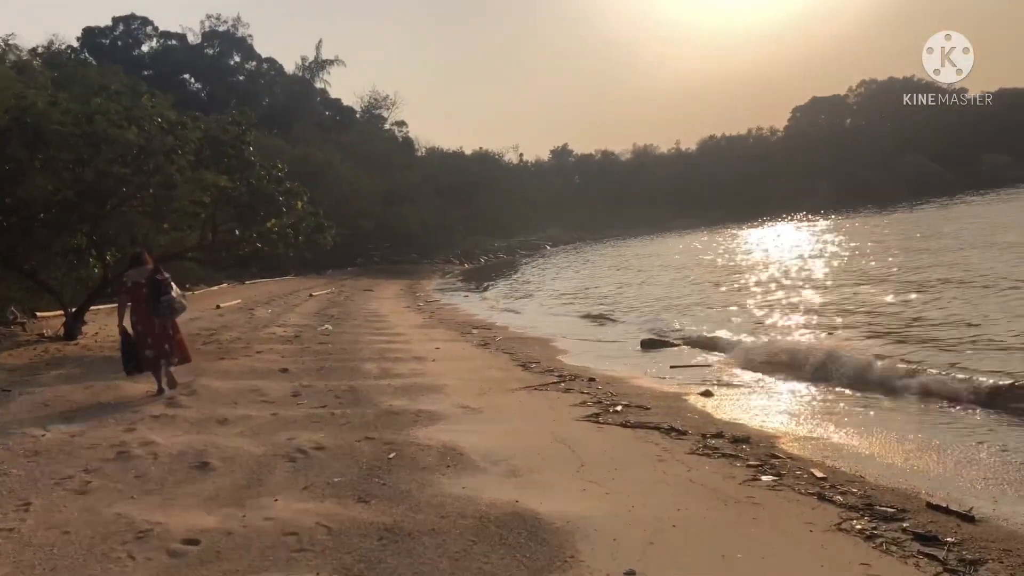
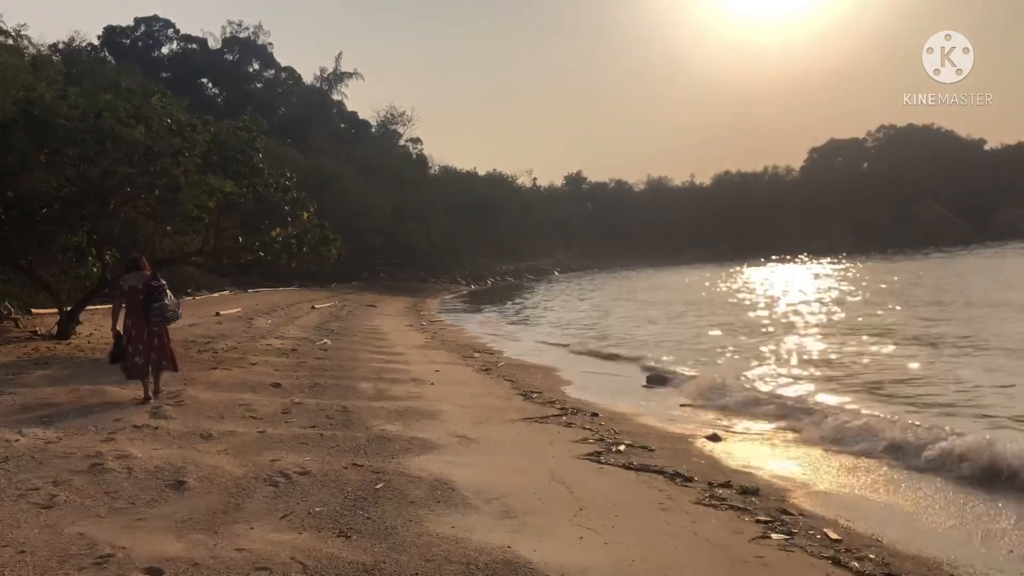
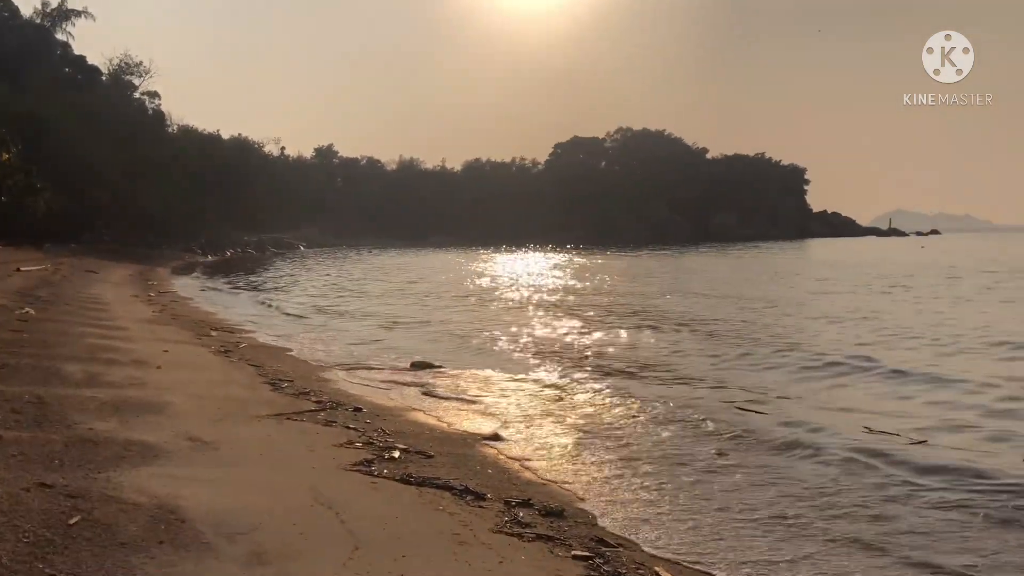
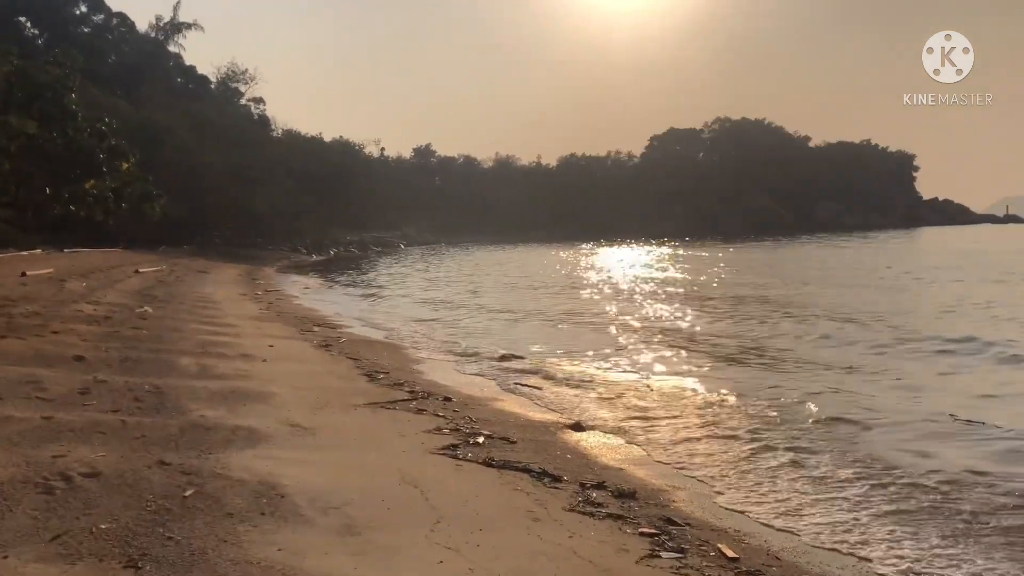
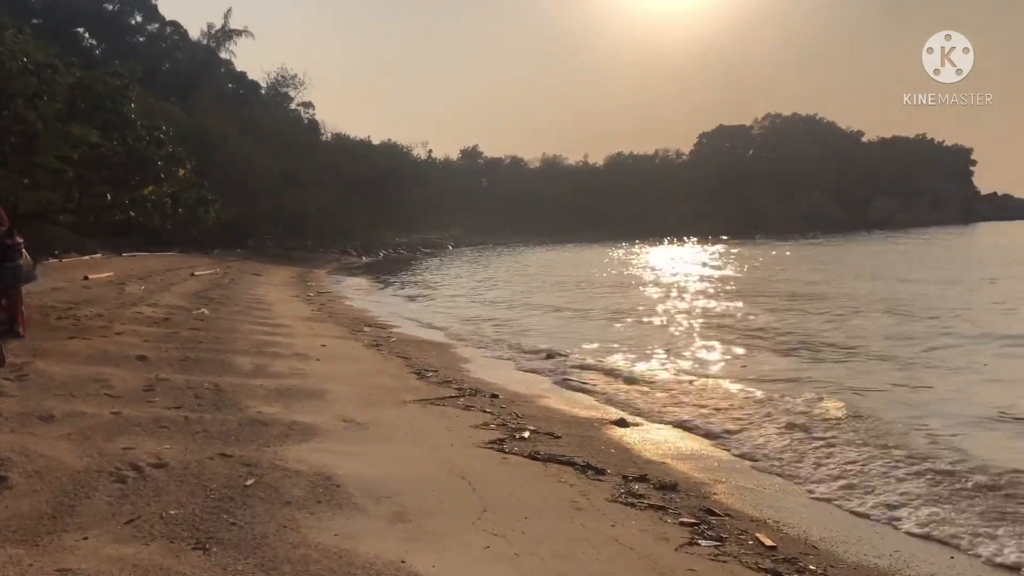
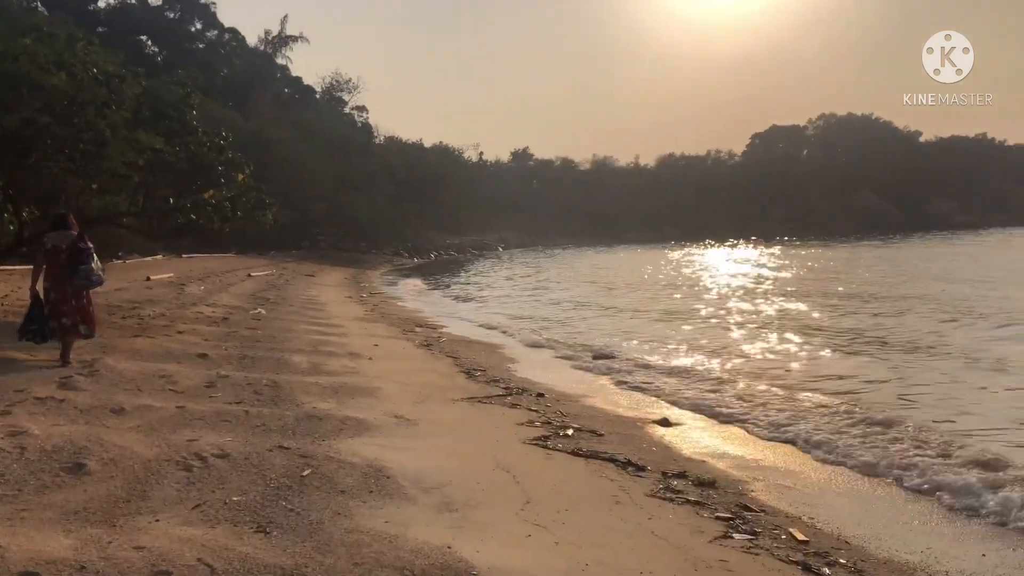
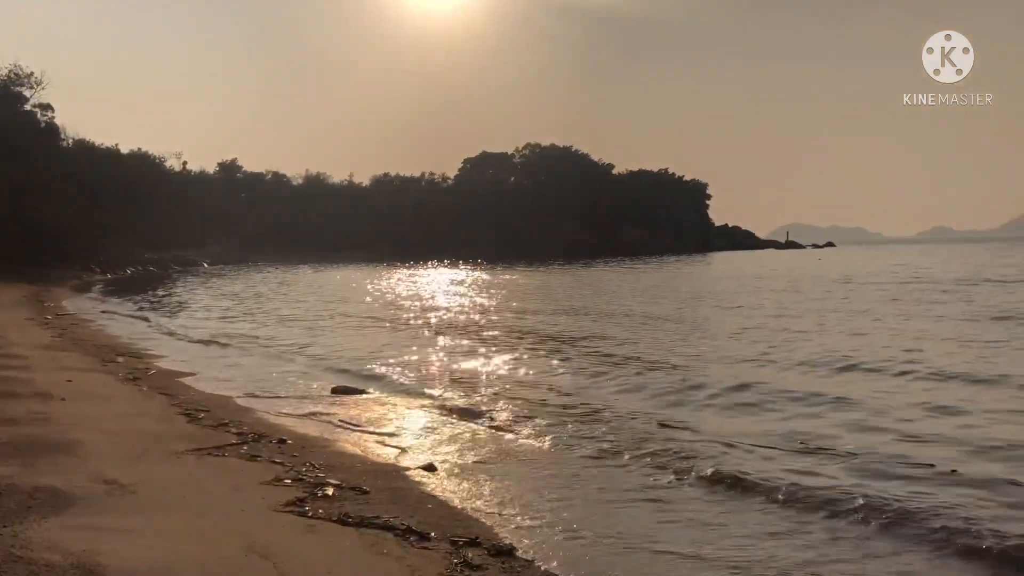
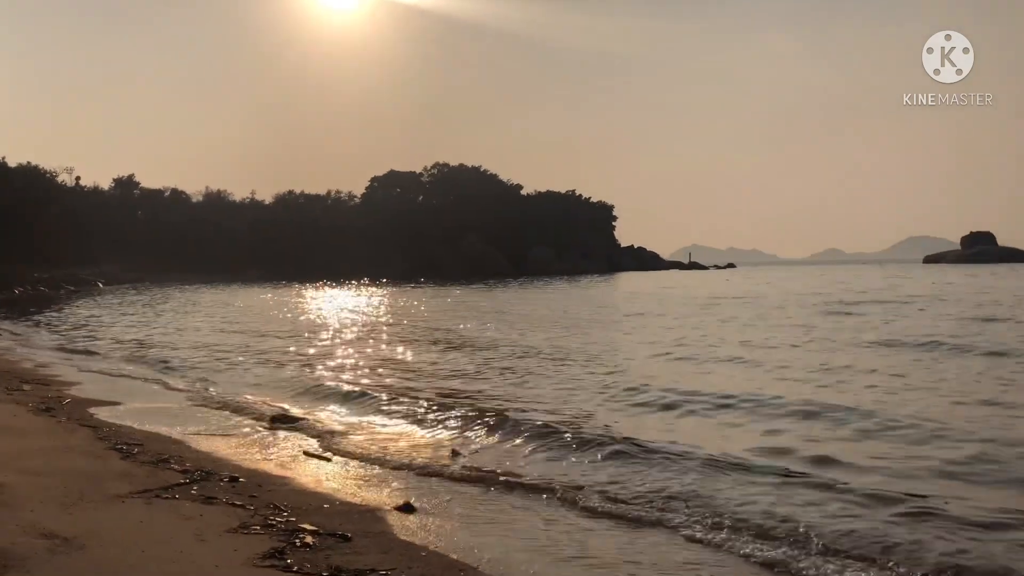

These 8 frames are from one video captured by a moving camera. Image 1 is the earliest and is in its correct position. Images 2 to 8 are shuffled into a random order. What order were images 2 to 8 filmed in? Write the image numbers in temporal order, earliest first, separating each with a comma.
2, 6, 5, 4, 3, 7, 8
